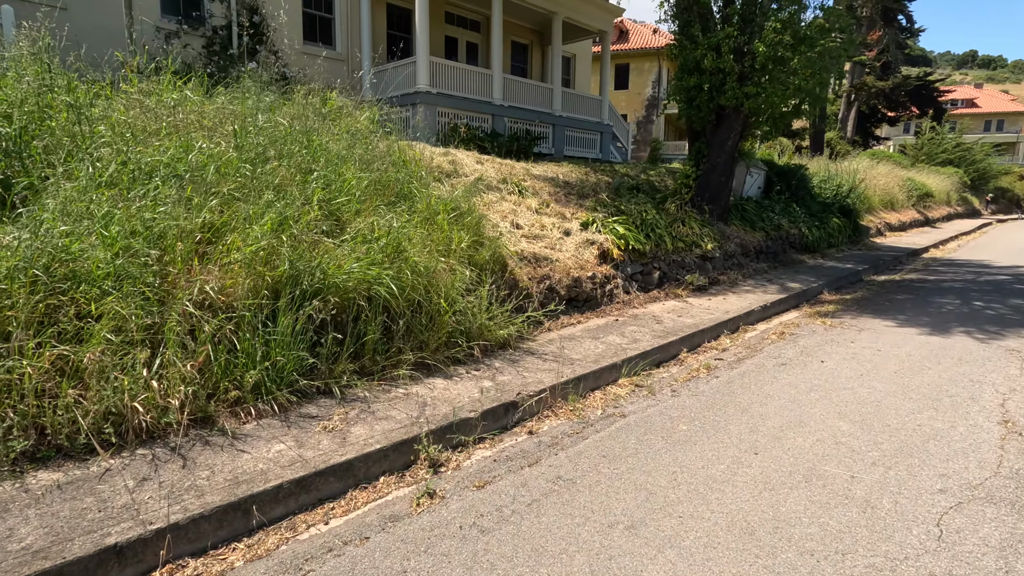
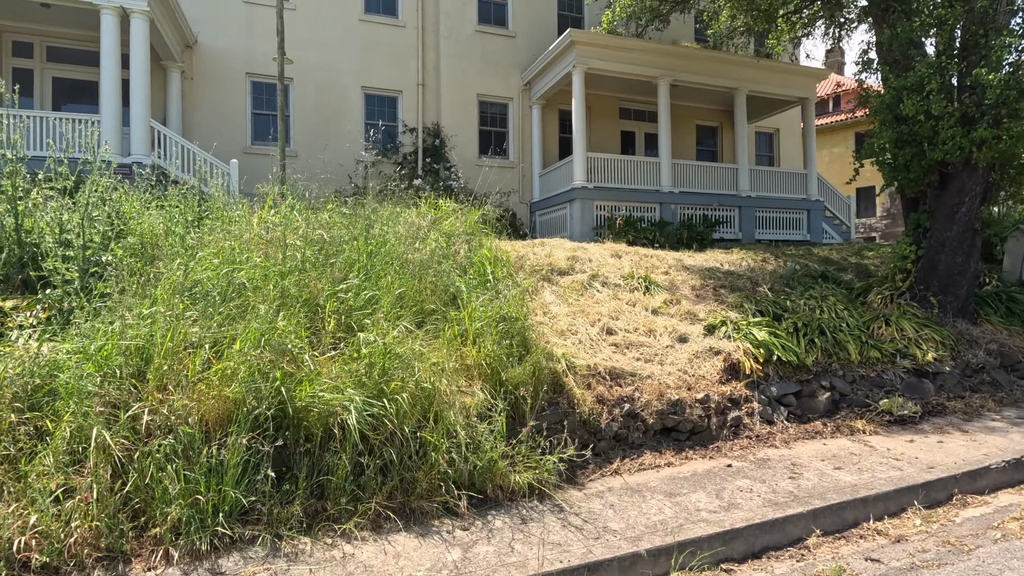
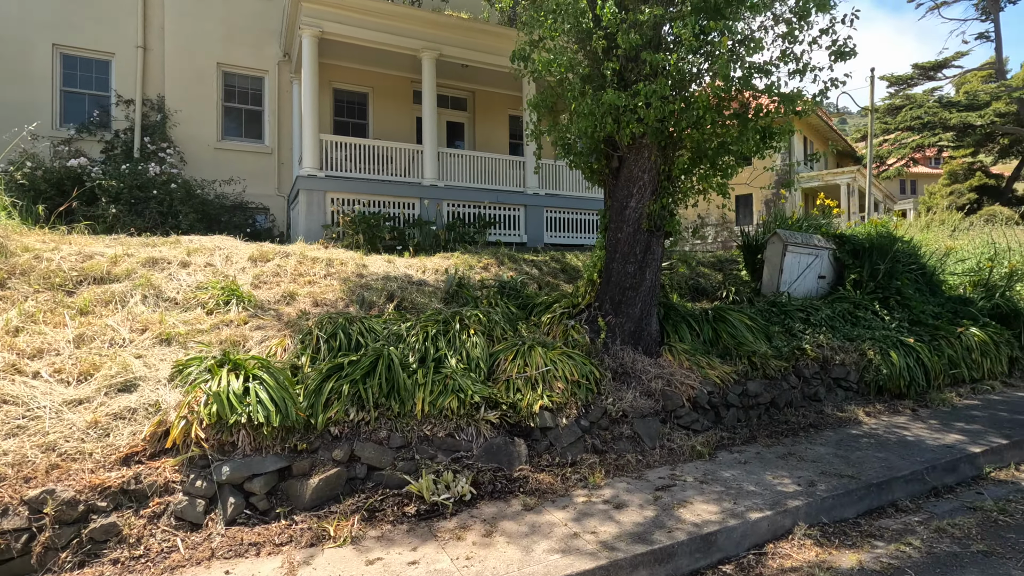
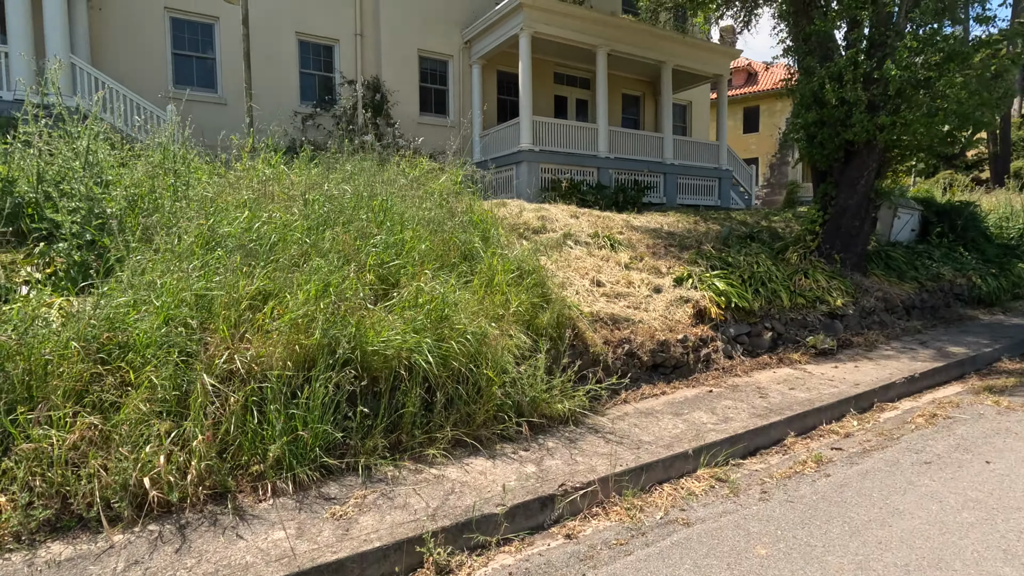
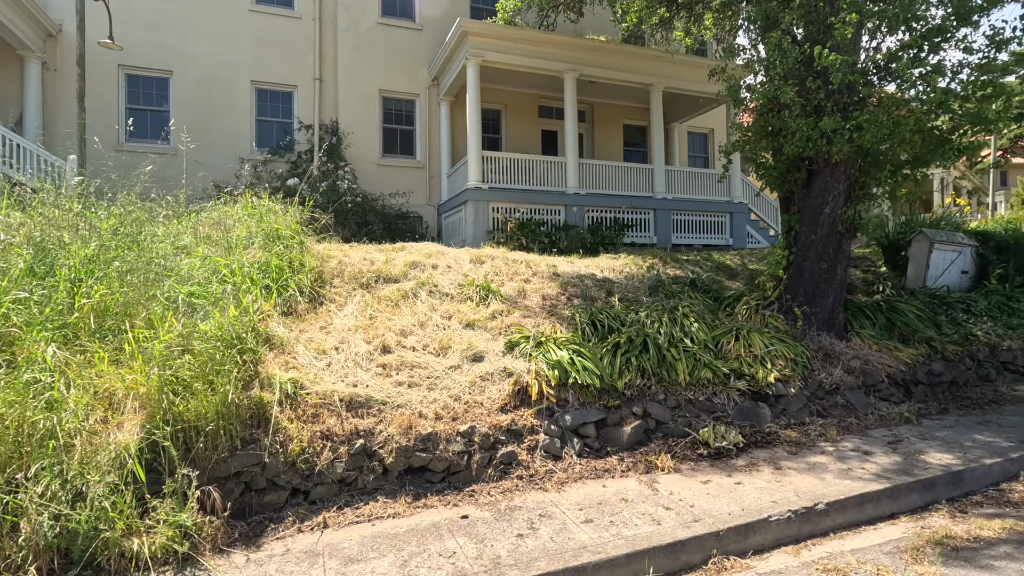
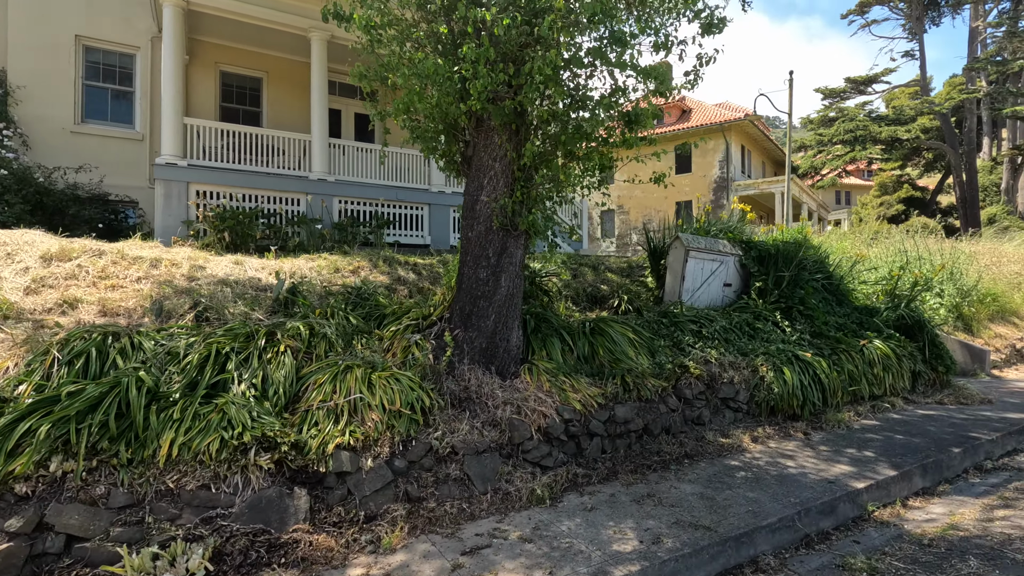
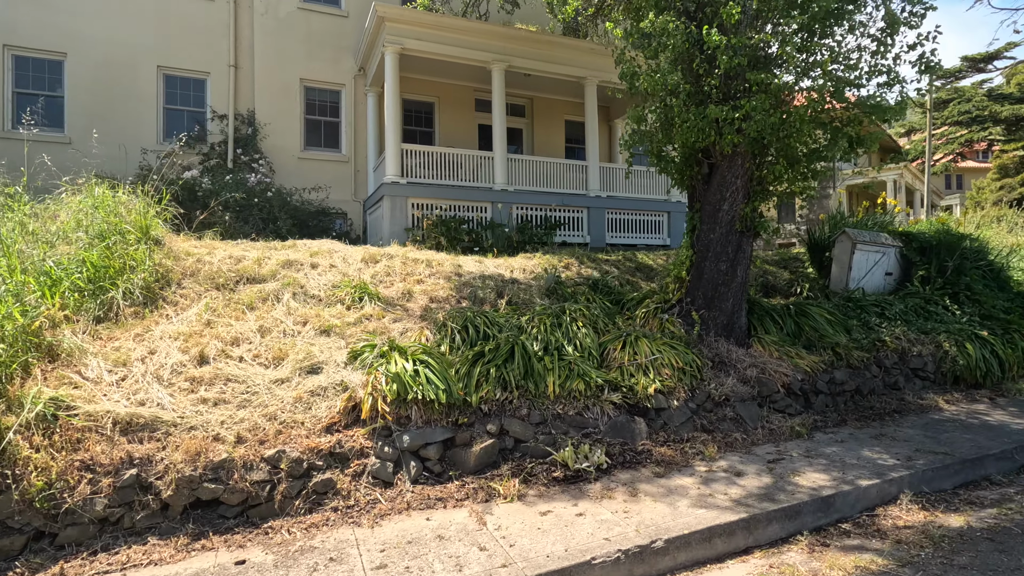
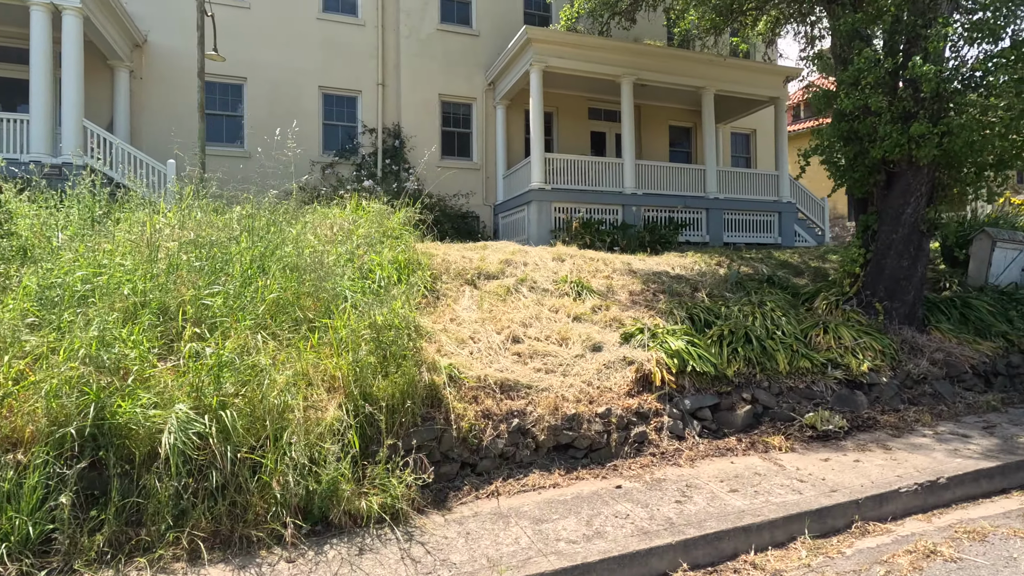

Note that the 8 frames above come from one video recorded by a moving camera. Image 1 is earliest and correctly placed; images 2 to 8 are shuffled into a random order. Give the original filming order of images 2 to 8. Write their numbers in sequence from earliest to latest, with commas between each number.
4, 2, 8, 5, 7, 3, 6
